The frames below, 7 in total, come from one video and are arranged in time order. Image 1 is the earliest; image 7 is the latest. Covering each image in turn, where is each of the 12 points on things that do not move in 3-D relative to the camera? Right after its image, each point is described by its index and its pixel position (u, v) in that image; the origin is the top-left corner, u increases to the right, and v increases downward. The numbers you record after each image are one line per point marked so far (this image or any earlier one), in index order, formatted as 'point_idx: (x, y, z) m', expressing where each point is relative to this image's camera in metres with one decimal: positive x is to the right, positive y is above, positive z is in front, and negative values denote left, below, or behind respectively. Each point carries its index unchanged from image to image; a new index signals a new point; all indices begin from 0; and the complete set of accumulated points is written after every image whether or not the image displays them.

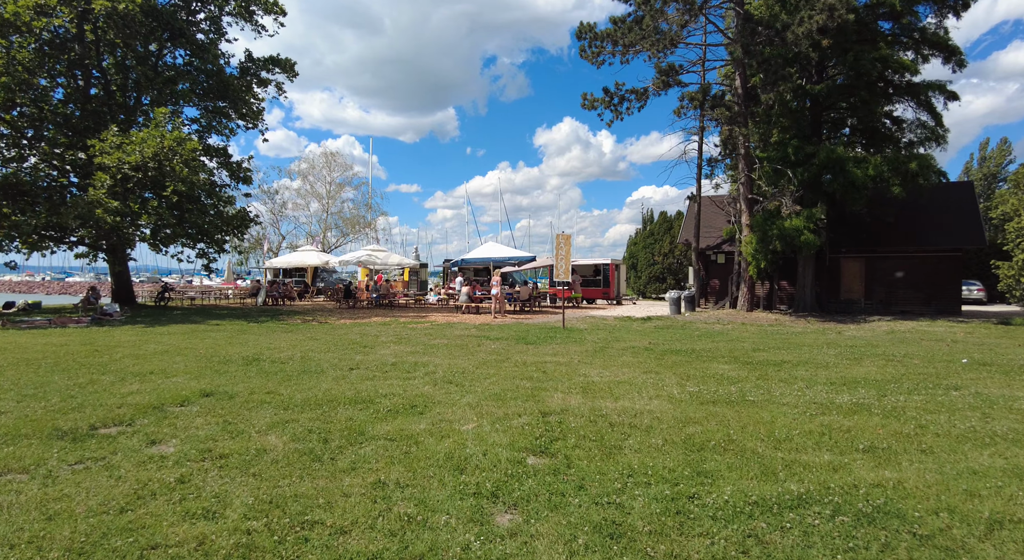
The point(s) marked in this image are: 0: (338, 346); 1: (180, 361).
0: (-3.8, -1.5, +13.4) m
1: (-6.0, -1.5, +10.9) m
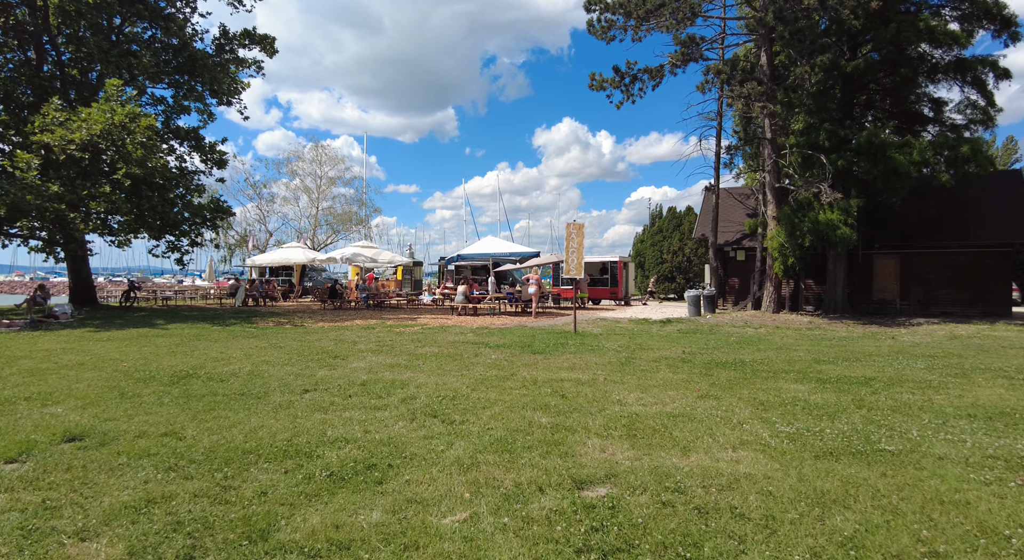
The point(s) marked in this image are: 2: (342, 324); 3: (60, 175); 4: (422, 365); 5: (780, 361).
0: (-3.7, -1.4, +10.9) m
1: (-5.9, -1.4, +8.4) m
2: (-5.2, -1.4, +18.3) m
3: (-13.2, +3.1, +17.4) m
4: (-1.4, -1.4, +9.8) m
5: (+4.8, -1.4, +10.7) m
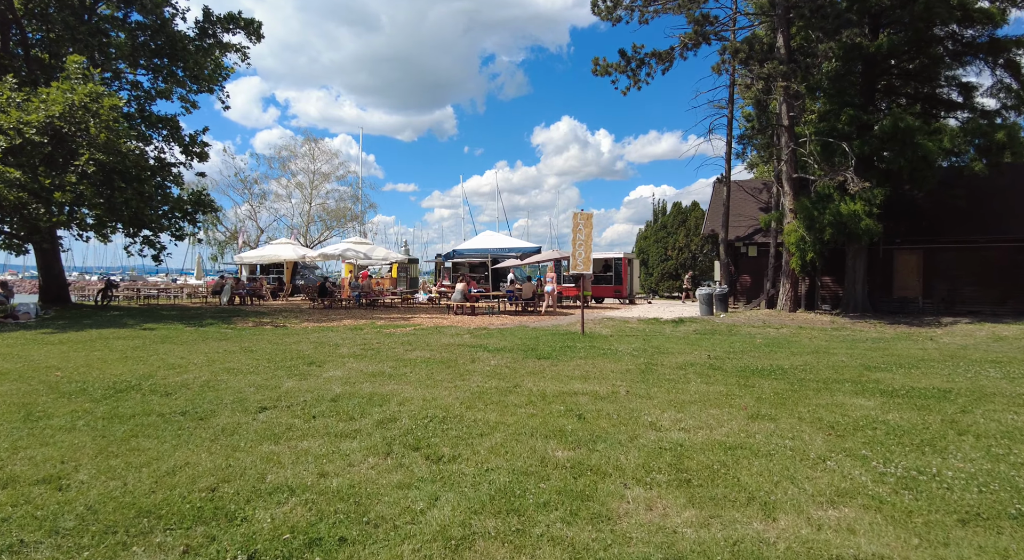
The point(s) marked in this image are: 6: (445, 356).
0: (-3.7, -1.3, +9.5) m
1: (-5.9, -1.3, +6.9) m
2: (-5.2, -1.3, +16.8) m
3: (-13.1, +3.2, +15.9) m
4: (-1.4, -1.3, +8.3) m
5: (+4.8, -1.3, +9.2) m
6: (-1.2, -1.3, +10.5) m
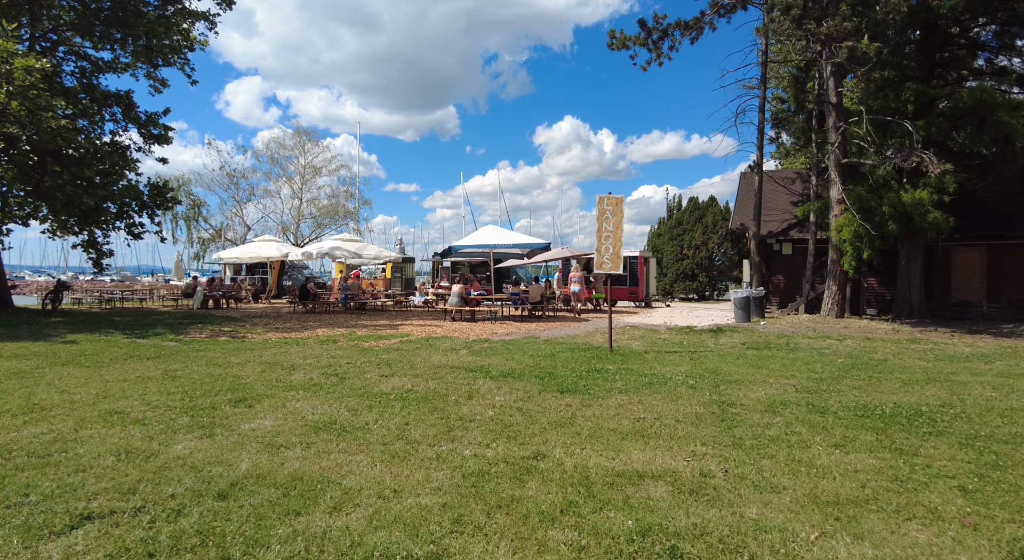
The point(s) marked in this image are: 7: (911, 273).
0: (-3.5, -1.4, +6.6) m
1: (-5.8, -1.3, +4.0) m
2: (-5.0, -1.3, +13.9) m
3: (-13.0, +3.1, +13.0) m
4: (-1.2, -1.4, +5.4) m
5: (+5.0, -1.4, +6.3) m
6: (-1.0, -1.4, +7.6) m
7: (+13.2, +0.2, +19.7) m
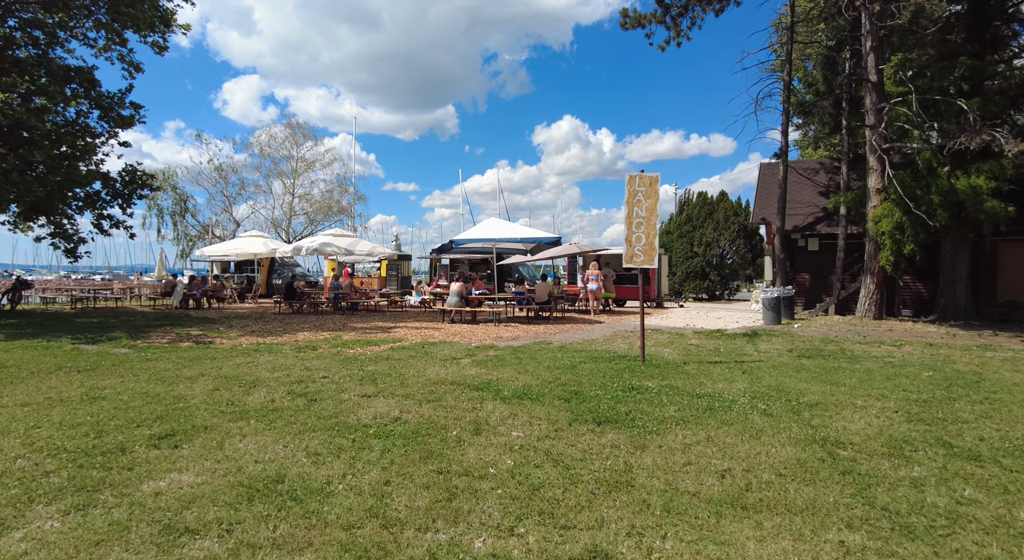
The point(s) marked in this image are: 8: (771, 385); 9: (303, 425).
0: (-3.3, -1.3, +4.7) m
1: (-5.6, -1.3, +2.2) m
2: (-4.8, -1.3, +12.1) m
3: (-12.8, +3.2, +11.2) m
4: (-1.0, -1.3, +3.6) m
5: (+5.2, -1.3, +4.5) m
6: (-0.8, -1.3, +5.7) m
7: (+13.4, +0.3, +17.9) m
8: (+3.4, -1.3, +7.7) m
9: (-2.0, -1.3, +5.6) m
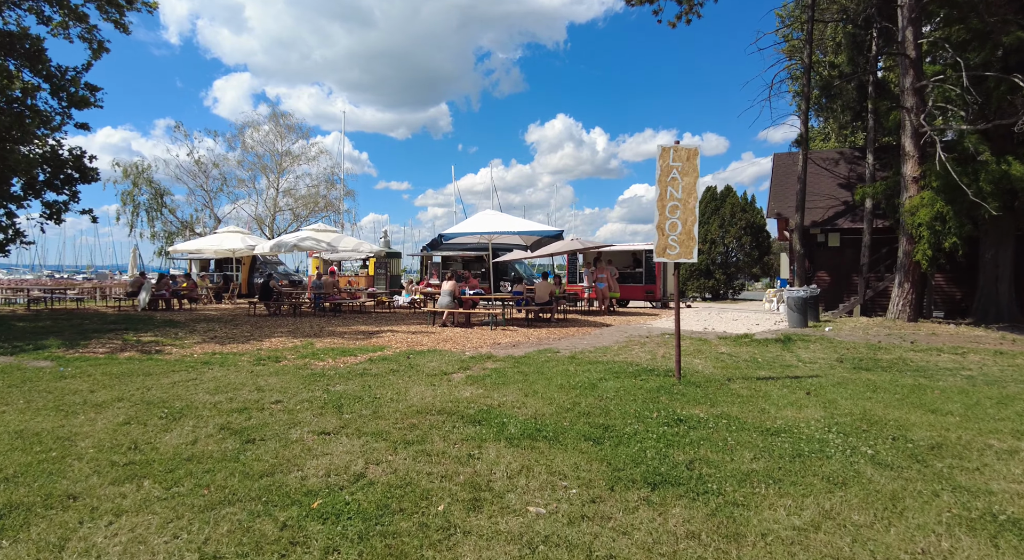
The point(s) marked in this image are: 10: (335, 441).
0: (-3.2, -1.3, +2.9) m
1: (-5.4, -1.2, +0.3) m
2: (-4.8, -1.2, +10.2) m
3: (-12.7, +3.2, +9.2) m
4: (-0.9, -1.3, +1.8) m
5: (+5.3, -1.3, +2.7) m
6: (-0.7, -1.3, +3.9) m
7: (+13.3, +0.3, +16.3) m
8: (+3.4, -1.3, +5.9) m
9: (-1.9, -1.3, +3.8) m
10: (-1.5, -1.3, +5.0) m
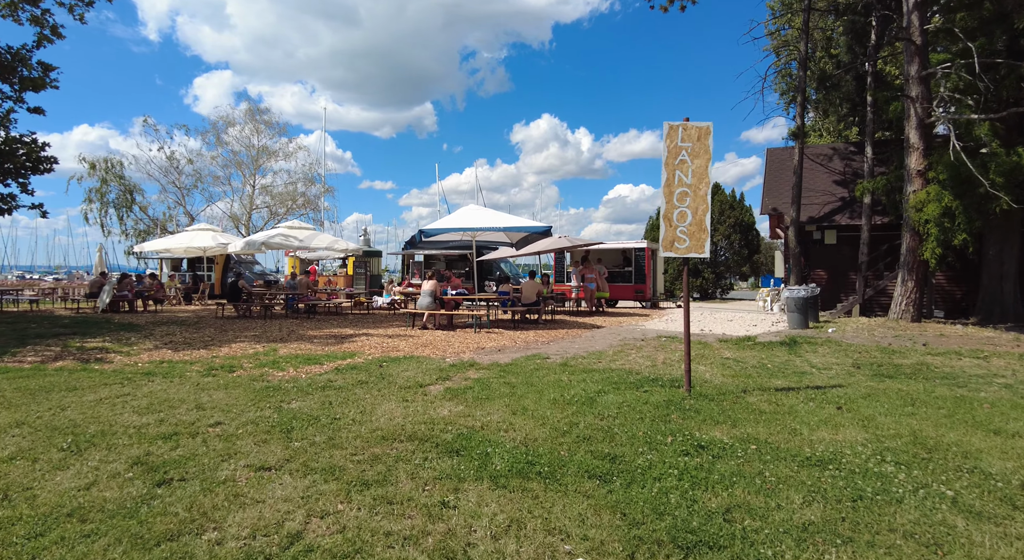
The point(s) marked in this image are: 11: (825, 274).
0: (-3.3, -1.3, +1.8) m
1: (-5.4, -1.2, -0.8) m
2: (-5.0, -1.2, +9.1) m
3: (-12.9, +3.2, +7.9) m
4: (-0.9, -1.3, +0.7) m
5: (+5.2, -1.3, +1.9) m
6: (-0.8, -1.3, +2.9) m
7: (+13.0, +0.4, +15.6) m
8: (+3.3, -1.3, +5.0) m
9: (-2.0, -1.3, +2.7) m
10: (-1.6, -1.3, +3.9) m
11: (+10.5, +0.2, +20.0) m
